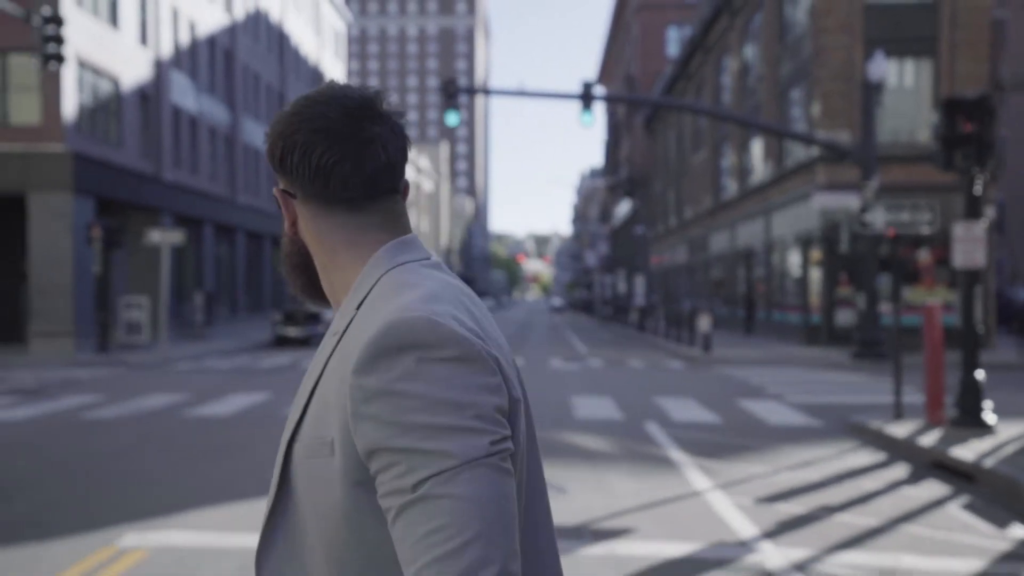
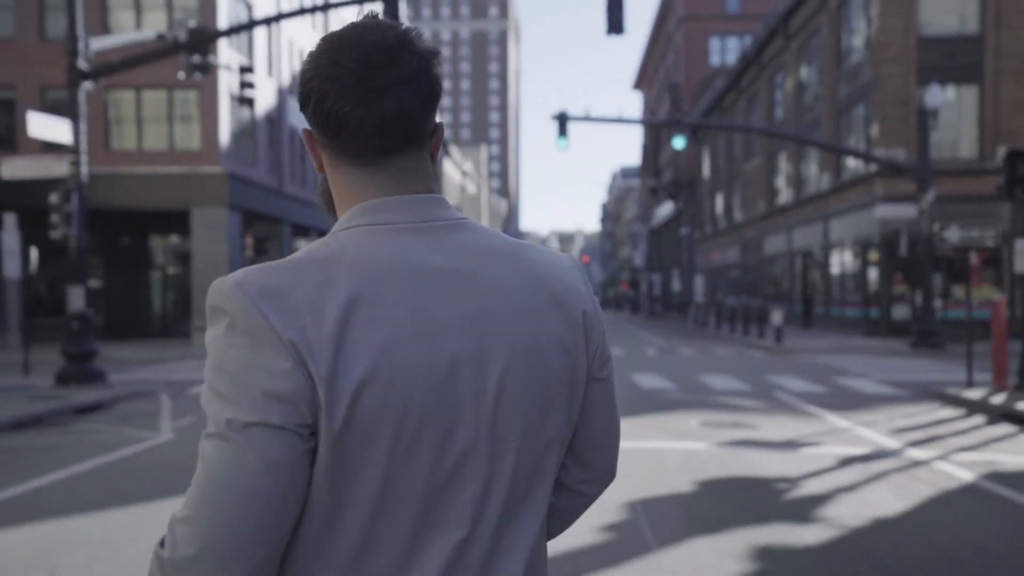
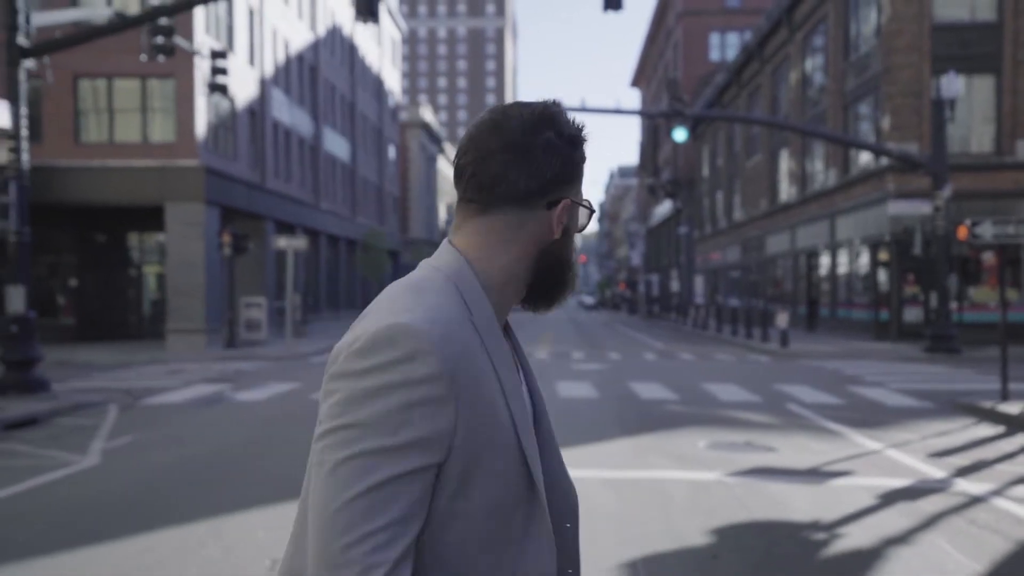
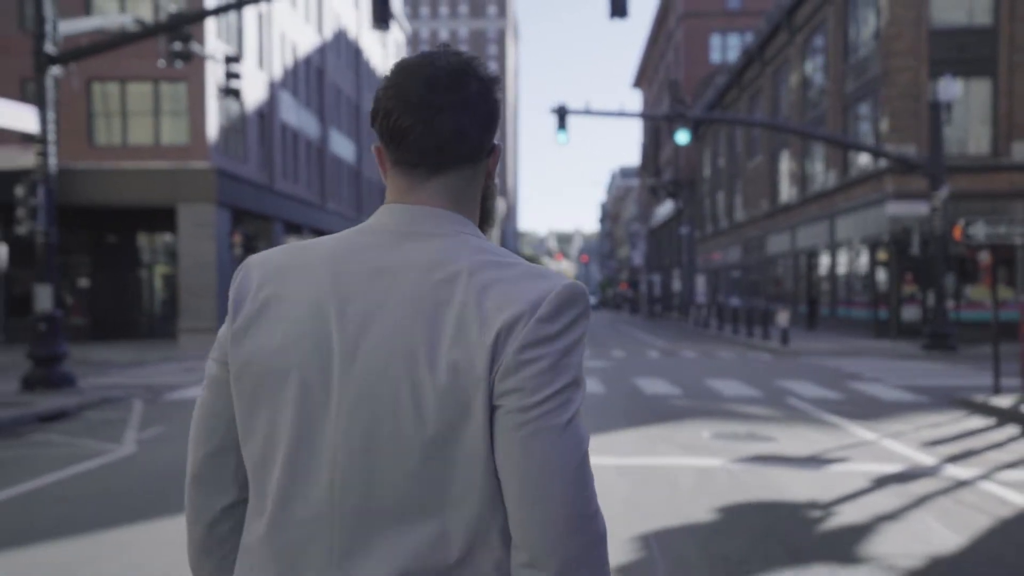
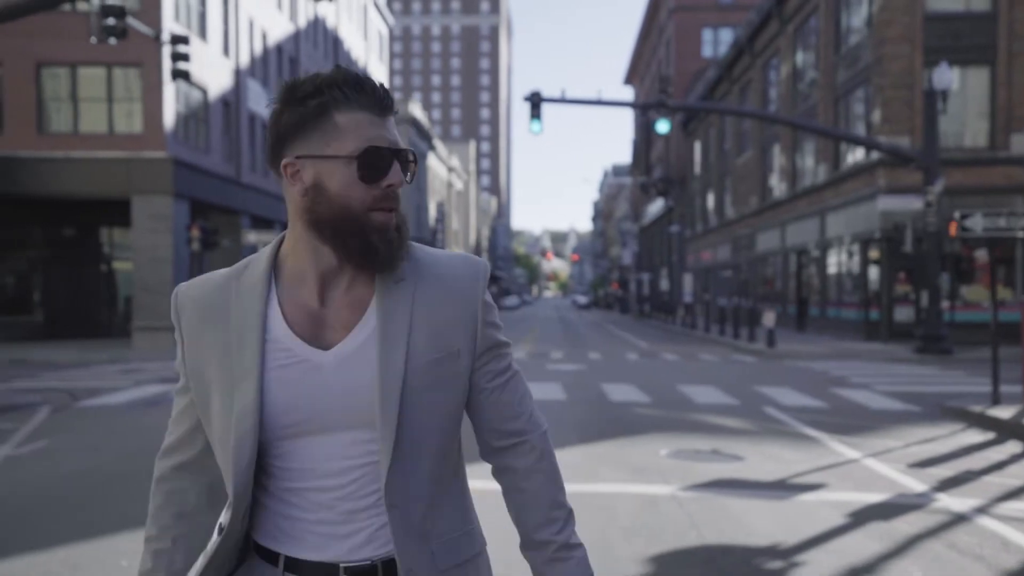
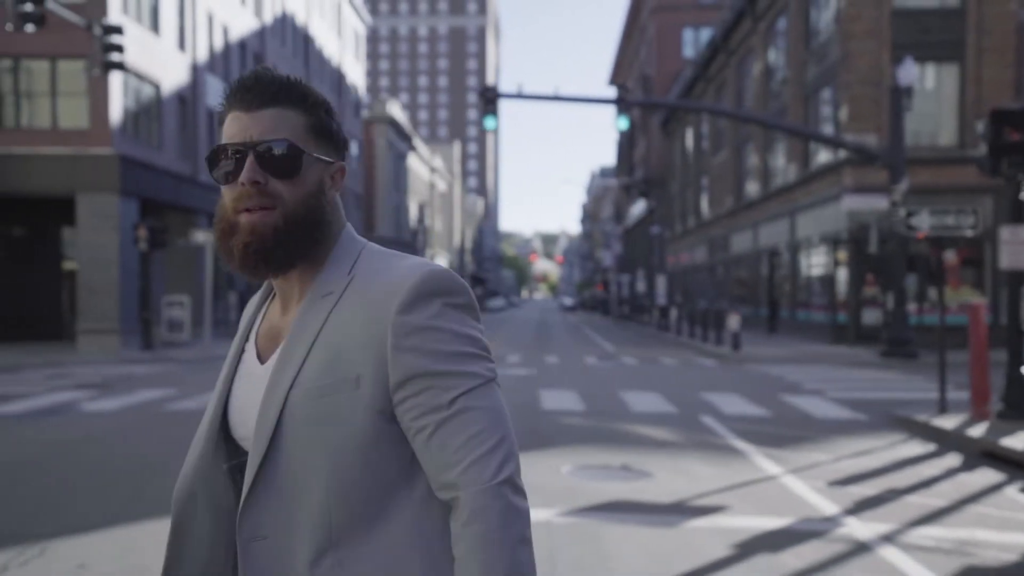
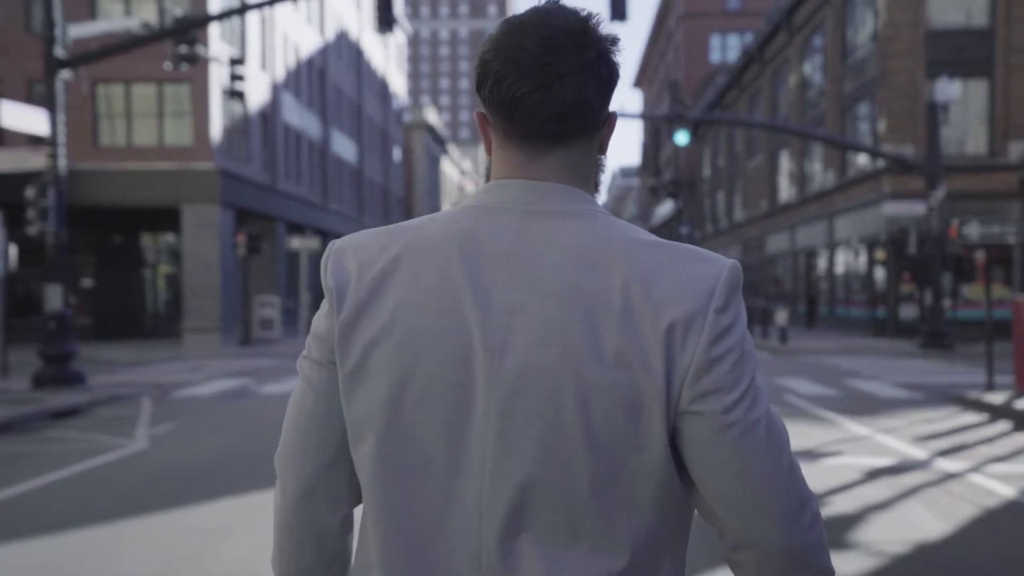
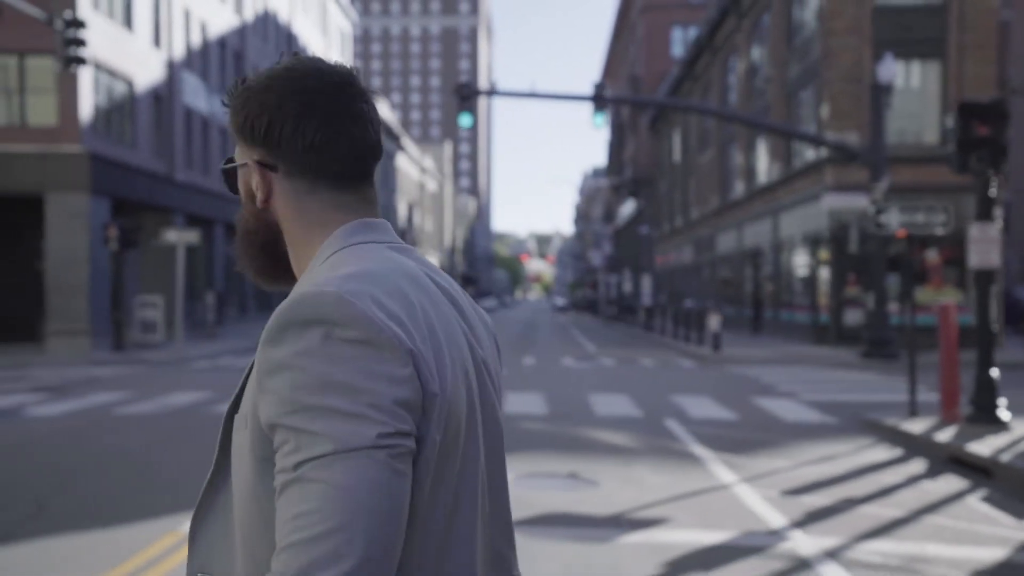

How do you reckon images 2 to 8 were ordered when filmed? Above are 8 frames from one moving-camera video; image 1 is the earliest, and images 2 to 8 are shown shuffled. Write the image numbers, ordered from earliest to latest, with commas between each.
8, 6, 5, 3, 4, 7, 2
